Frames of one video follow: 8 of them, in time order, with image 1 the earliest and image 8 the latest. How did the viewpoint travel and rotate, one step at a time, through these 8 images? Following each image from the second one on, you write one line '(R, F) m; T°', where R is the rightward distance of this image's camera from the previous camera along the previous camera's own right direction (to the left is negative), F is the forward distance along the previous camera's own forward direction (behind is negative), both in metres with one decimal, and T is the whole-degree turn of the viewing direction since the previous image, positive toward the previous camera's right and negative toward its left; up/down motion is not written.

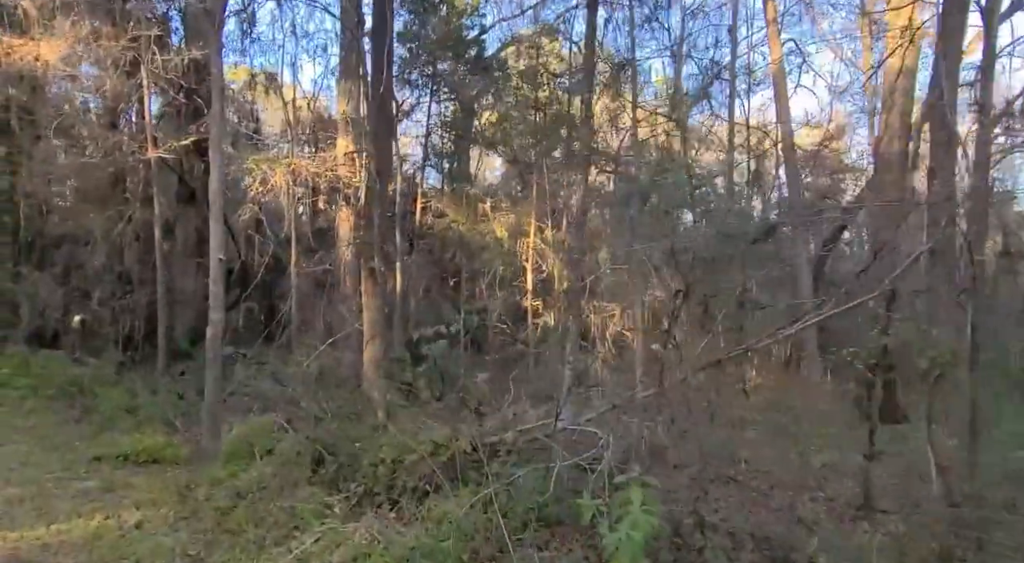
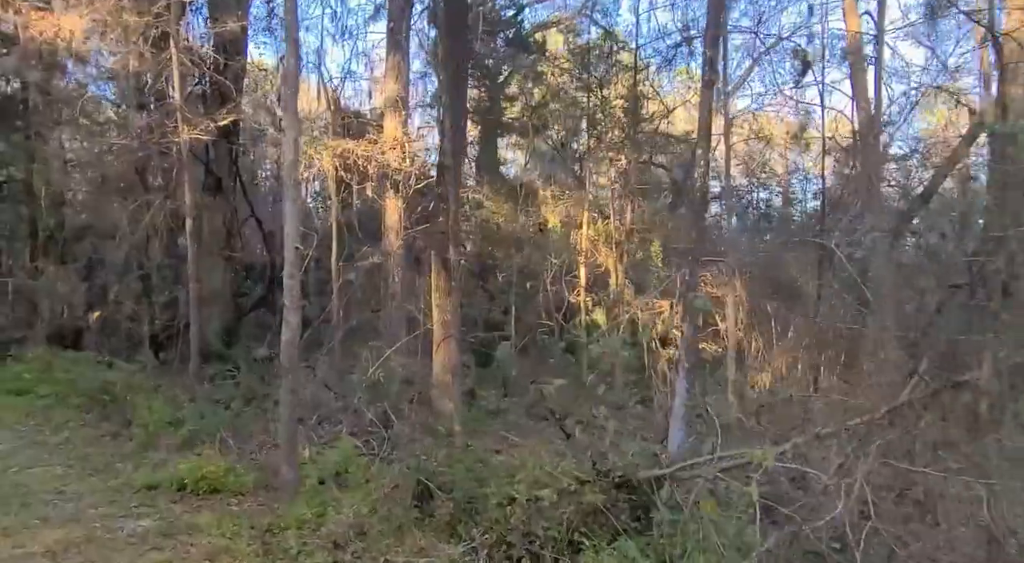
(-1.0, +1.2) m; -1°
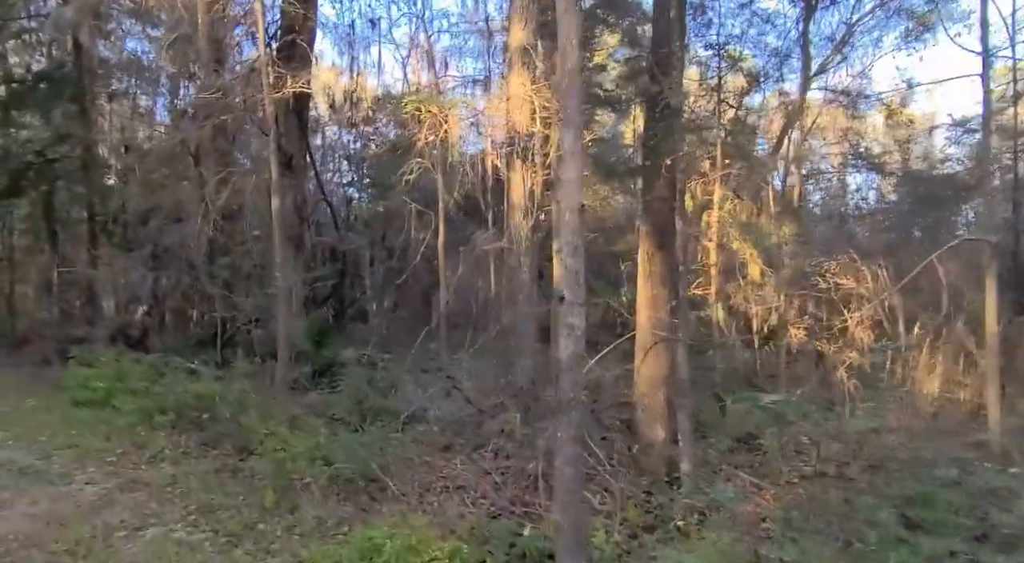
(-1.8, +2.2) m; -2°
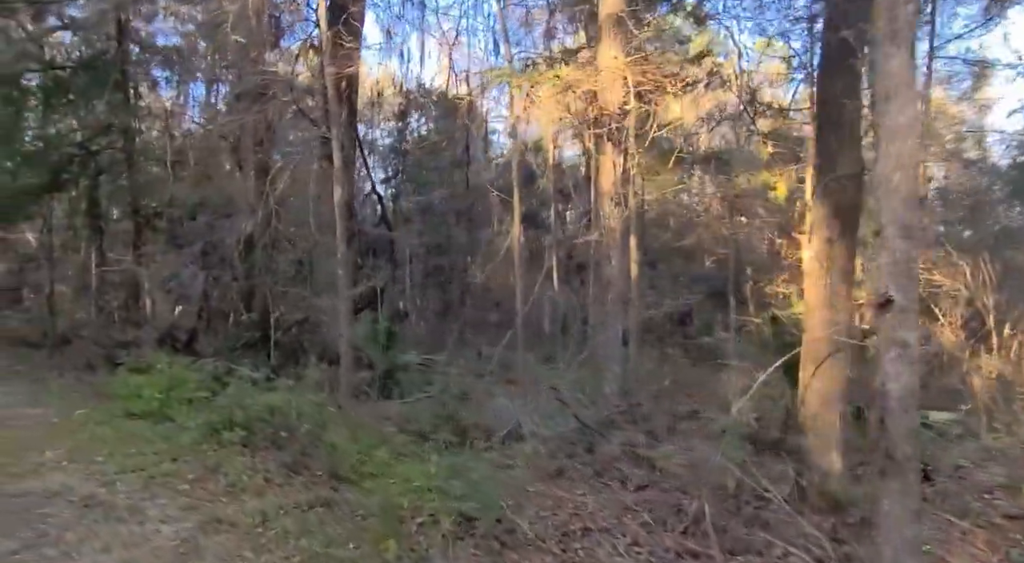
(-0.9, +1.1) m; -2°
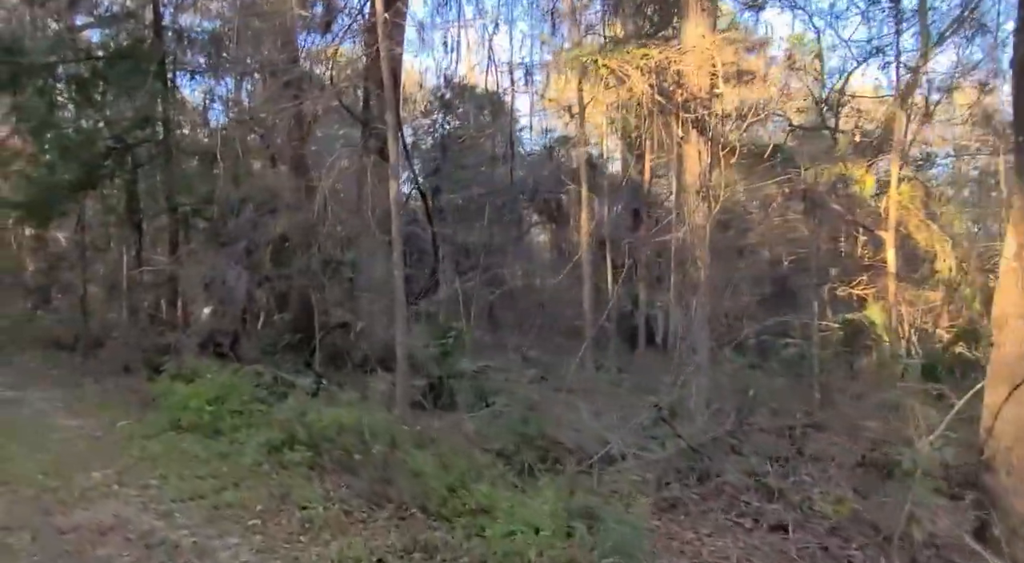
(-0.7, +0.9) m; -1°
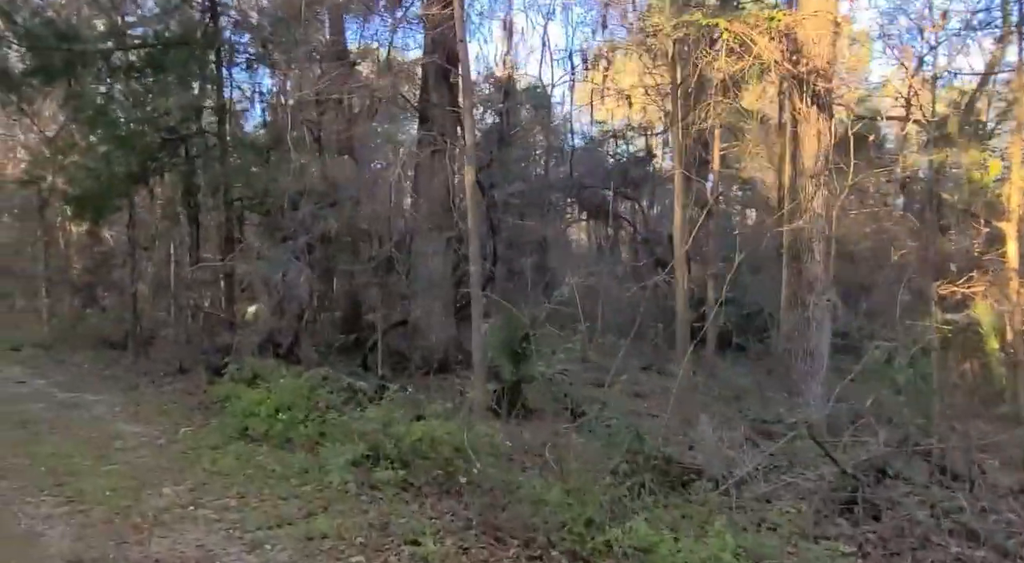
(-0.7, +0.8) m; -2°
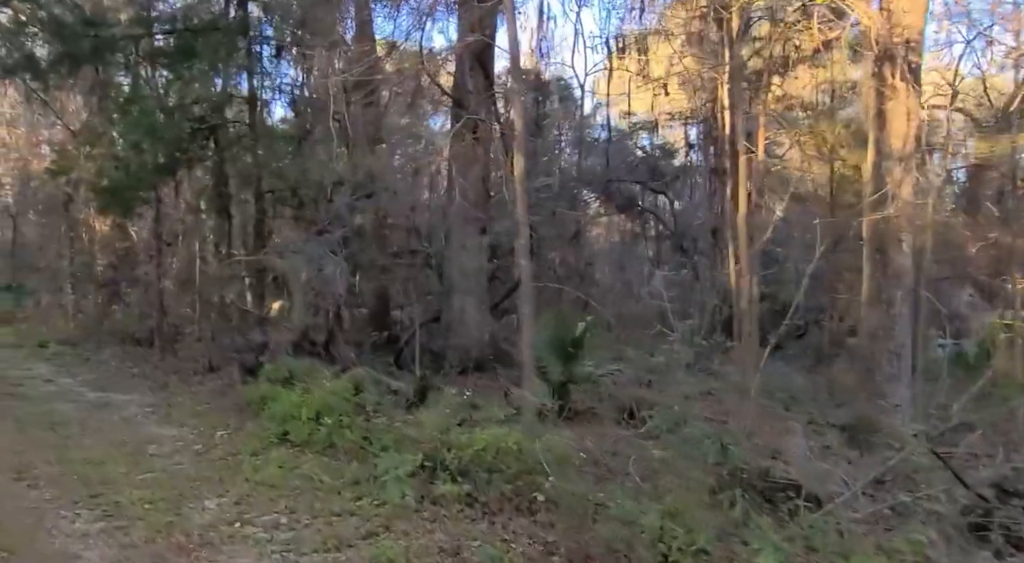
(-0.4, +0.6) m; -1°
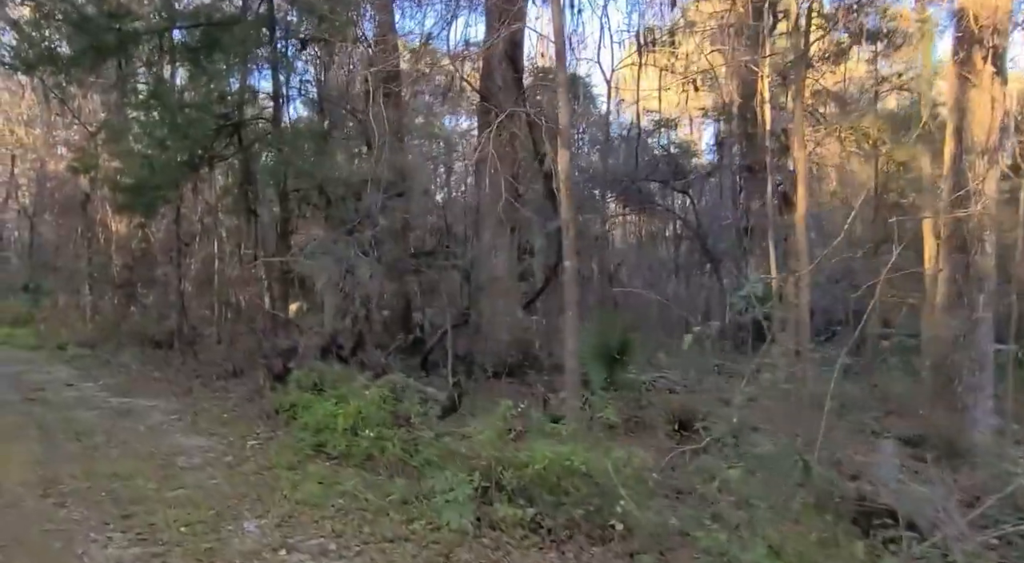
(-0.4, +0.5) m; -1°
